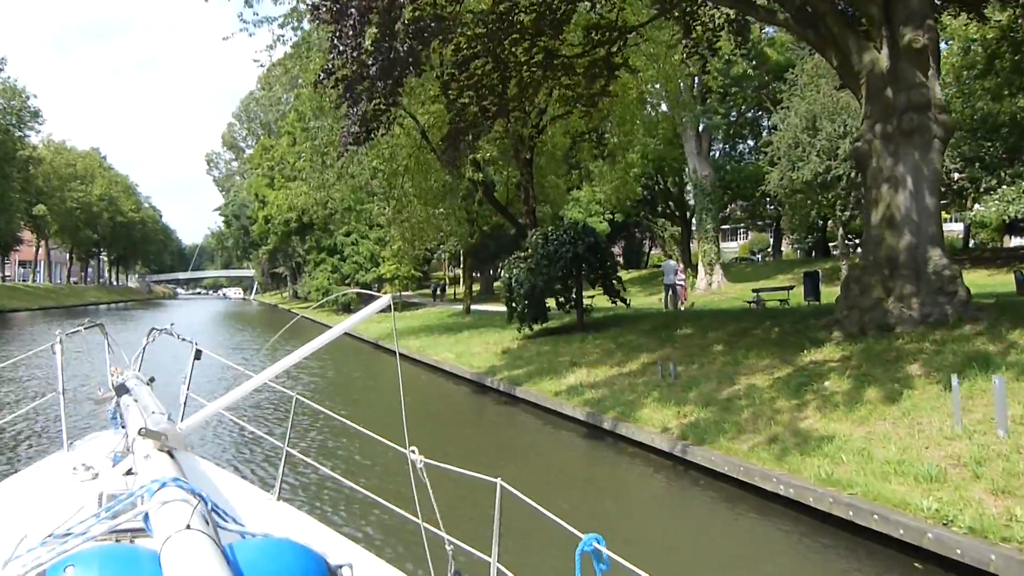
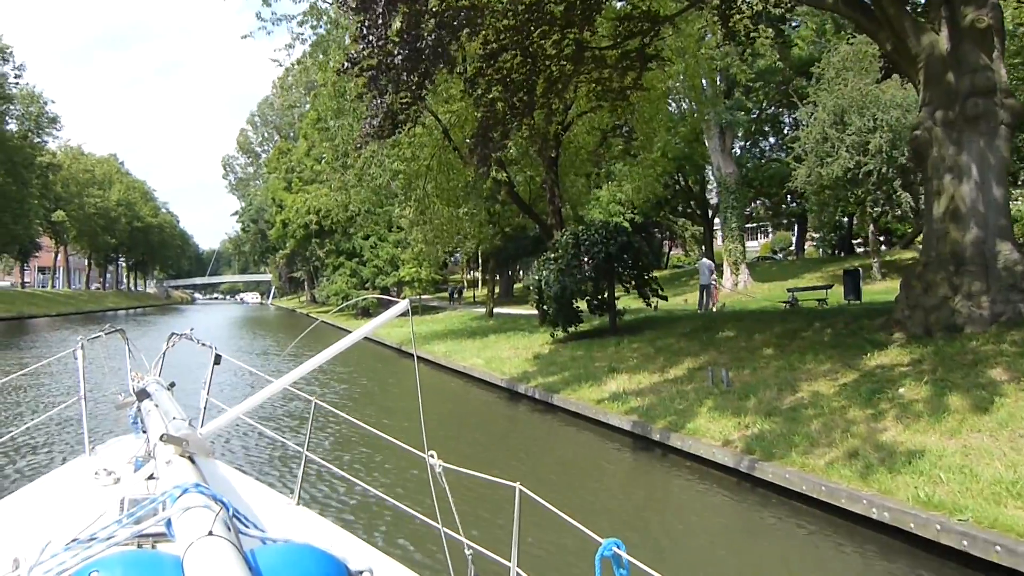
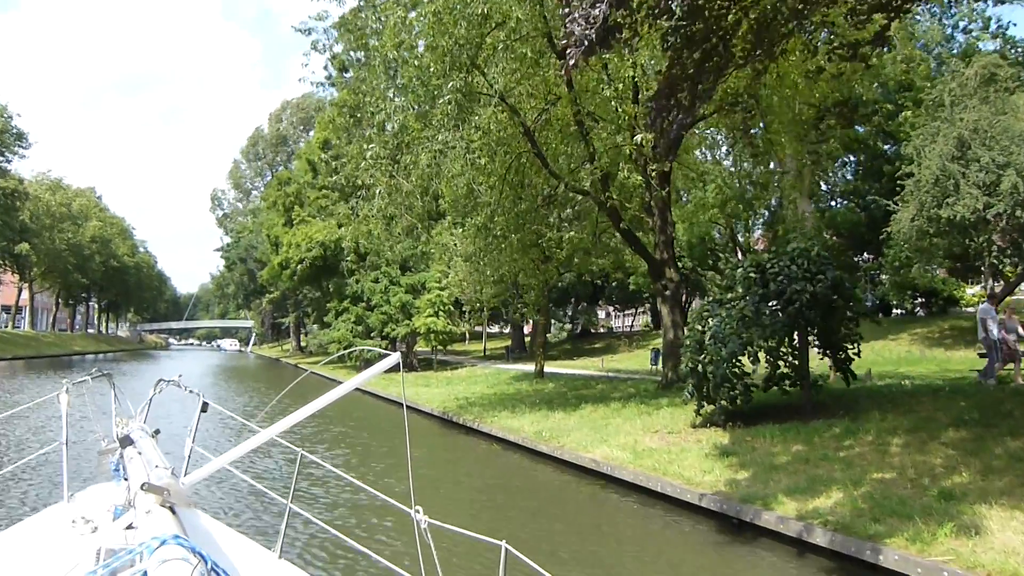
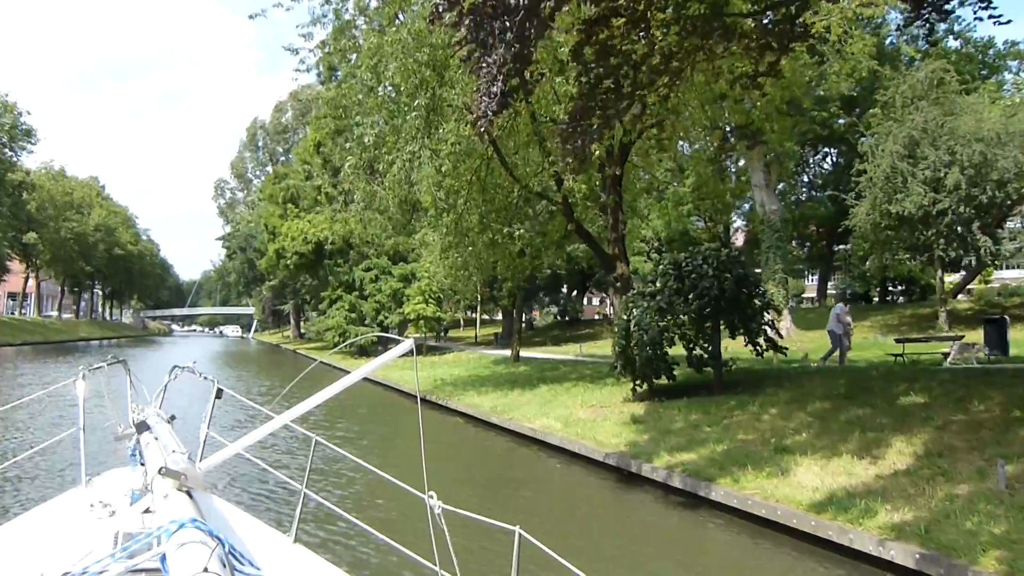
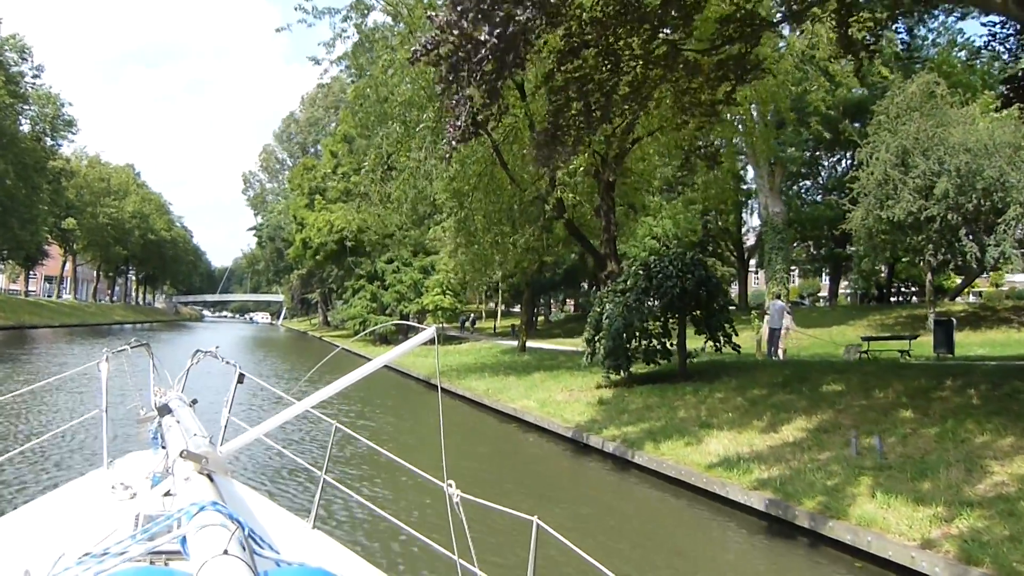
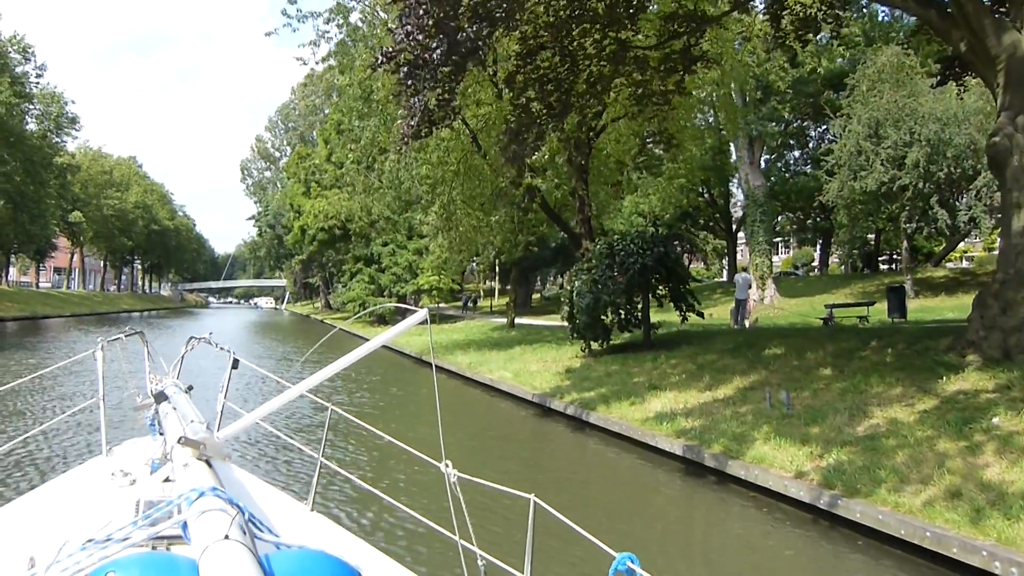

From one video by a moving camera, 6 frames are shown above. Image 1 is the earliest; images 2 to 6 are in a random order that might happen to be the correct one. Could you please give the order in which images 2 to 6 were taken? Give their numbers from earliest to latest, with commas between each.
2, 6, 5, 4, 3
